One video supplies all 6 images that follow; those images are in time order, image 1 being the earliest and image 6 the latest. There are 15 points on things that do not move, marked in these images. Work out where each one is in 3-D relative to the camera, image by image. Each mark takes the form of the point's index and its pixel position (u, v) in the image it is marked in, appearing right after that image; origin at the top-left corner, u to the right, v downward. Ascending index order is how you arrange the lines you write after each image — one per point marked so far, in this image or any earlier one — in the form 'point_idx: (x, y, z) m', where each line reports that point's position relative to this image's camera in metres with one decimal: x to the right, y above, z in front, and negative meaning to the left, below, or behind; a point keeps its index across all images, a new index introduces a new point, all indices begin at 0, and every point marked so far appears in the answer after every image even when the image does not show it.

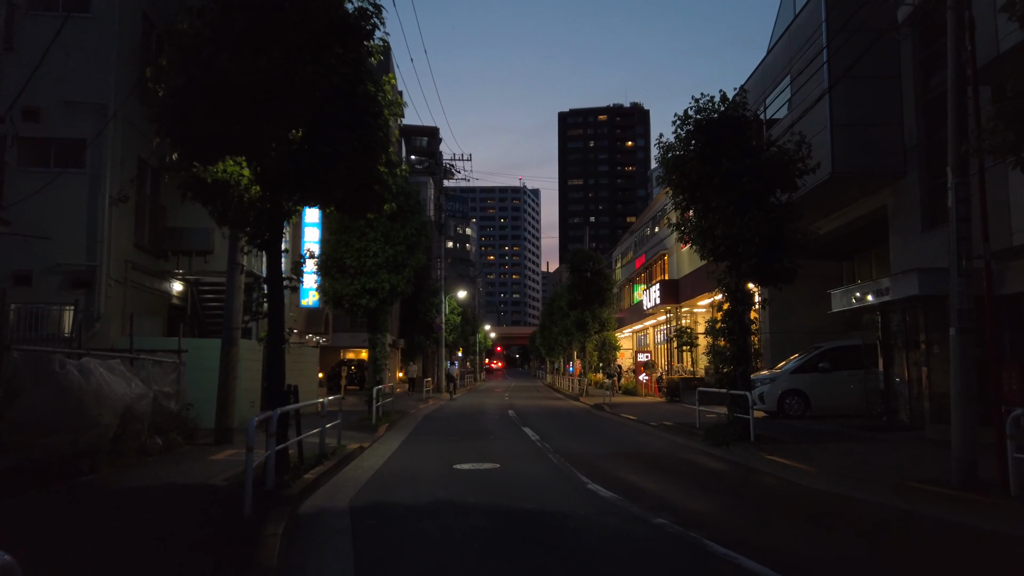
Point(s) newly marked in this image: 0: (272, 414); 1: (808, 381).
0: (-2.8, -1.5, +8.8) m
1: (+7.4, -2.3, +19.0) m
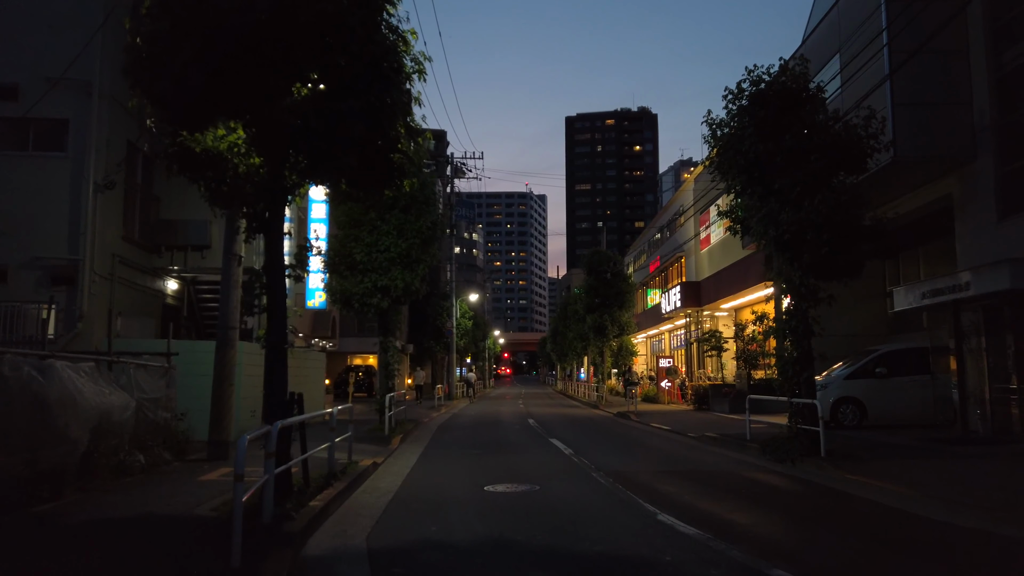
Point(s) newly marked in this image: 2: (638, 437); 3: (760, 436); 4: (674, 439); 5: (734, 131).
0: (-2.3, -1.3, +7.1) m
1: (+8.0, -2.3, +17.2) m
2: (+2.9, -3.5, +17.5) m
3: (+5.0, -3.0, +15.1) m
4: (+3.7, -3.4, +17.2) m
5: (+3.9, +2.7, +13.1) m
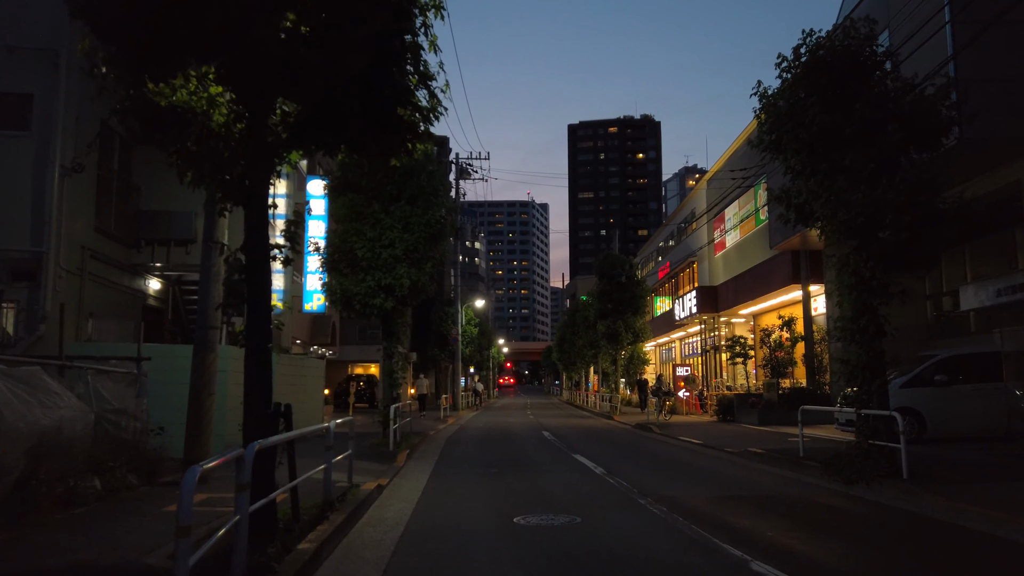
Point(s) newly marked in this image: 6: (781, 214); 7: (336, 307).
0: (-1.9, -1.2, +5.3) m
1: (+8.4, -2.2, +15.4) m
2: (+3.3, -3.4, +15.7) m
3: (+5.3, -2.9, +13.3) m
4: (+4.1, -3.4, +15.4) m
5: (+4.2, +2.8, +11.4) m
6: (+4.5, +1.2, +12.7) m
7: (-4.2, -0.4, +17.8) m
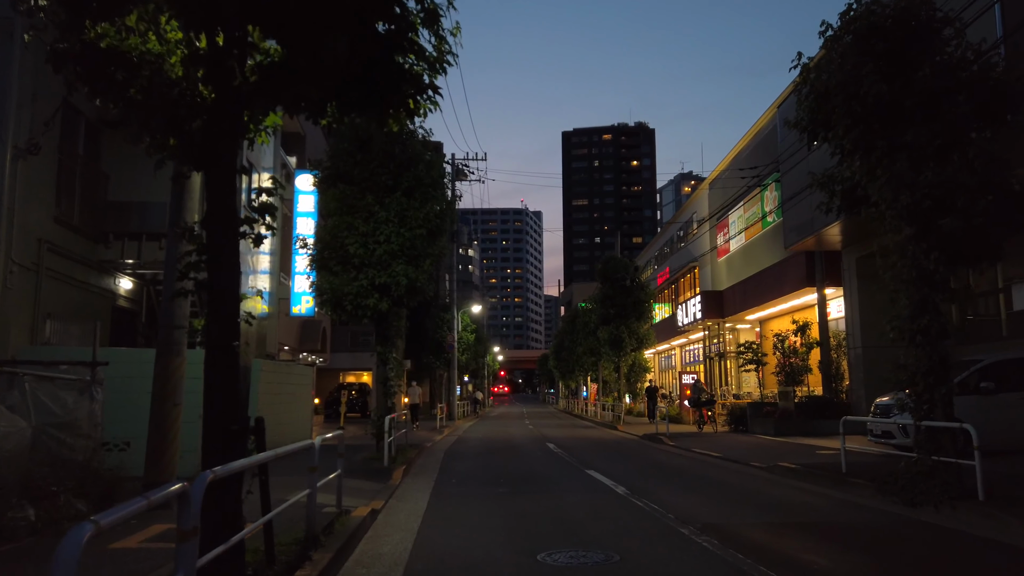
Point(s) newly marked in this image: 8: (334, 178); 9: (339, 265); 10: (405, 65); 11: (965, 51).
0: (-1.7, -1.0, +3.9) m
1: (+8.5, -2.2, +14.1) m
2: (+3.4, -3.4, +14.3) m
3: (+5.5, -2.9, +12.0) m
4: (+4.2, -3.4, +14.0) m
5: (+4.4, +2.9, +10.1) m
6: (+4.7, +1.3, +11.3) m
7: (-4.0, -0.4, +16.4) m
8: (-3.7, +2.3, +15.9) m
9: (-3.6, +0.5, +15.8) m
10: (-0.9, +1.9, +6.4) m
11: (+5.9, +3.1, +9.9) m
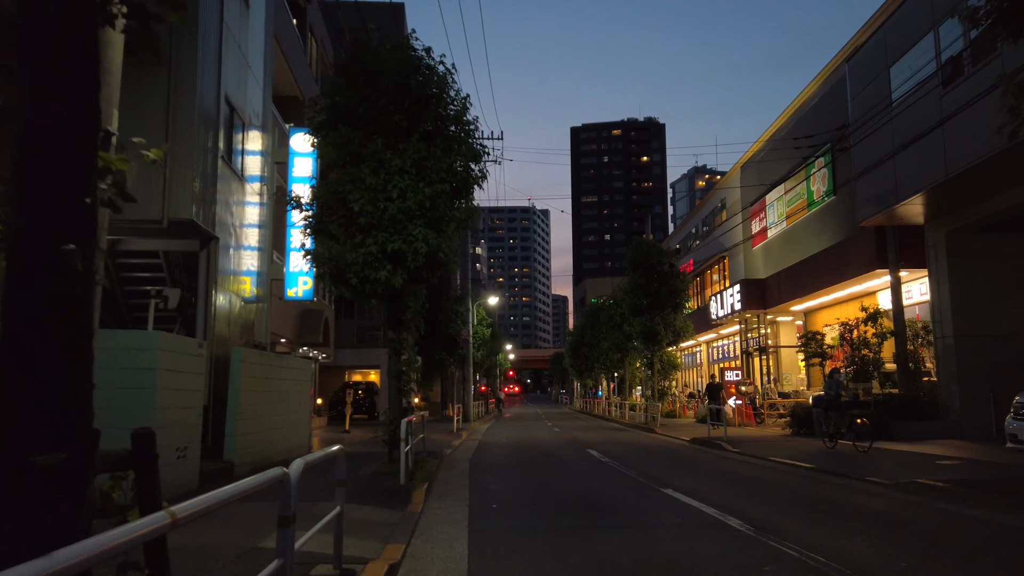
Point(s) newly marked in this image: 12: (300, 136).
0: (-1.0, -0.5, +0.7) m
1: (+9.3, -1.7, +10.8) m
2: (+4.2, -2.9, +11.1) m
3: (+6.3, -2.3, +8.7) m
4: (+5.0, -2.8, +10.7) m
5: (+5.1, +3.4, +6.8) m
6: (+5.4, +1.8, +8.1) m
7: (-3.3, +0.1, +13.2) m
8: (-3.0, +2.8, +12.7) m
9: (-2.9, +1.0, +12.6) m
10: (-0.2, +2.4, +3.2) m
11: (+6.6, +3.6, +6.6) m
12: (-4.9, +3.5, +17.5) m
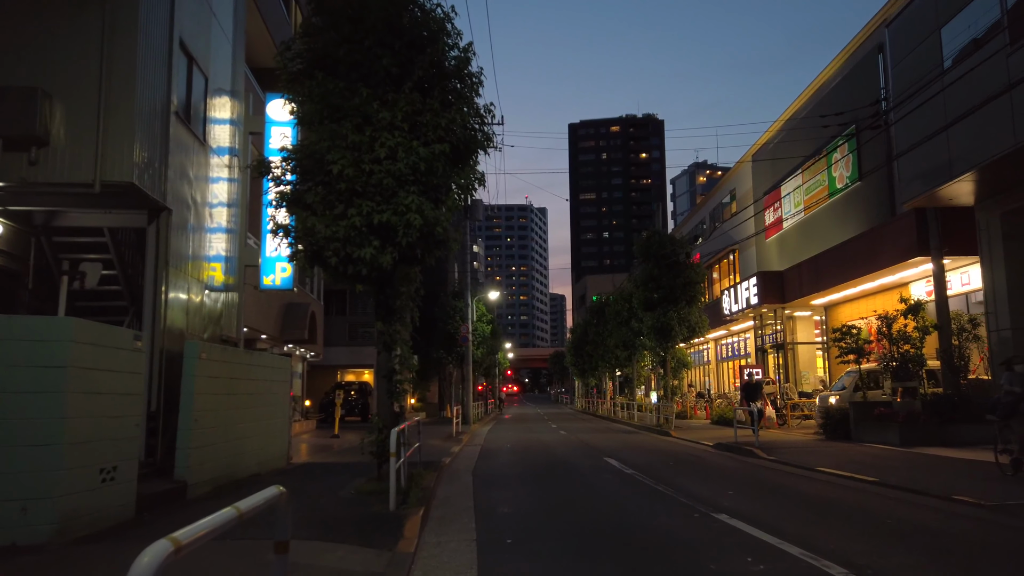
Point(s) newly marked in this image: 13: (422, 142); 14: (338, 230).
0: (-0.8, -0.3, -1.4) m
1: (+9.5, -1.4, +8.8) m
2: (+4.4, -2.6, +9.0) m
3: (+6.4, -2.1, +6.6) m
4: (+5.2, -2.6, +8.7) m
5: (+5.3, +3.7, +4.8) m
6: (+5.6, +2.1, +6.0) m
7: (-3.1, +0.3, +11.1) m
8: (-2.8, +3.0, +10.6) m
9: (-2.7, +1.2, +10.6) m
10: (0.0, +2.6, +1.1) m
11: (+6.8, +3.9, +4.5) m
12: (-4.7, +3.8, +15.4) m
13: (-1.2, +1.9, +10.3) m
14: (-2.3, +0.7, +10.2) m
